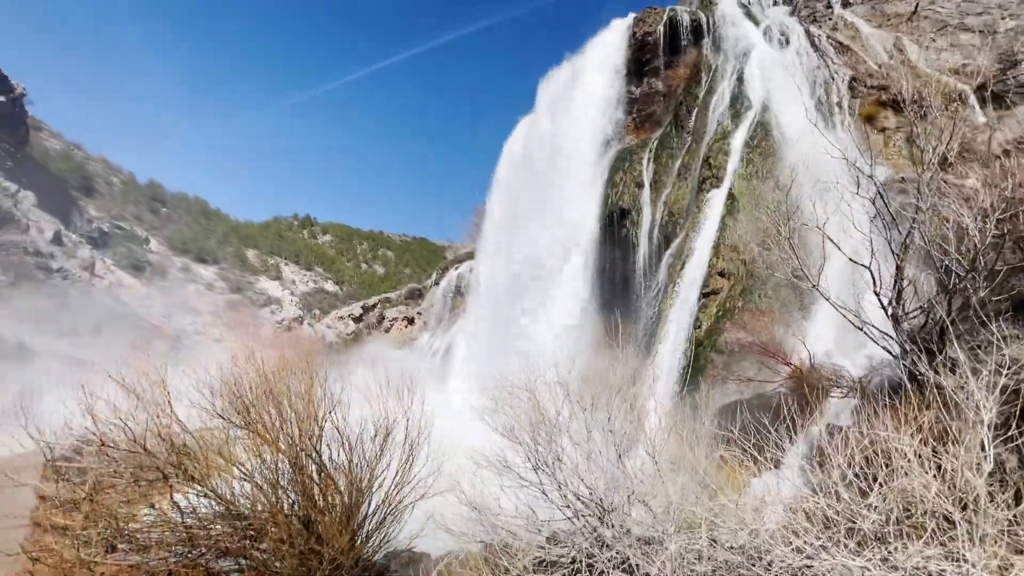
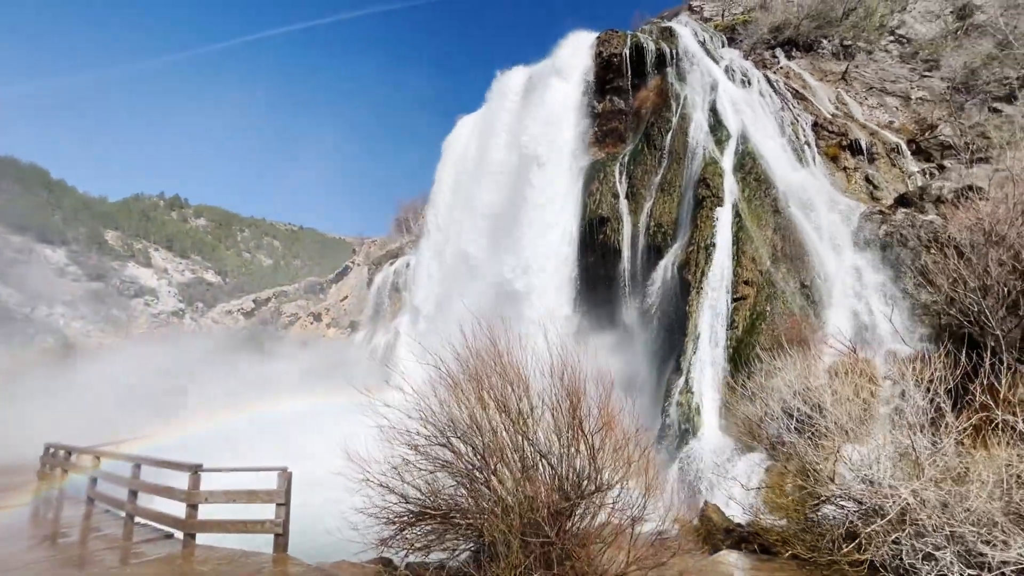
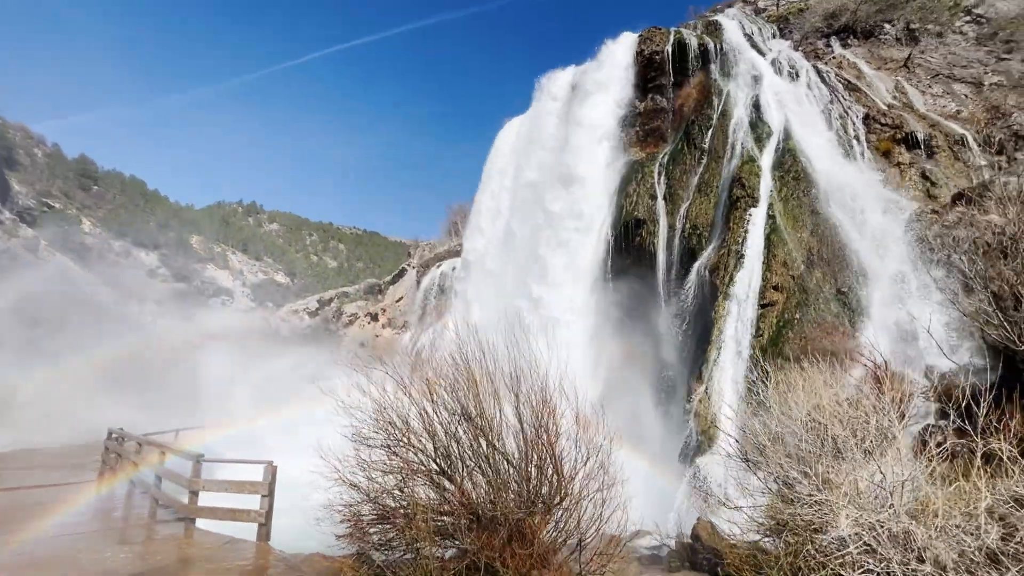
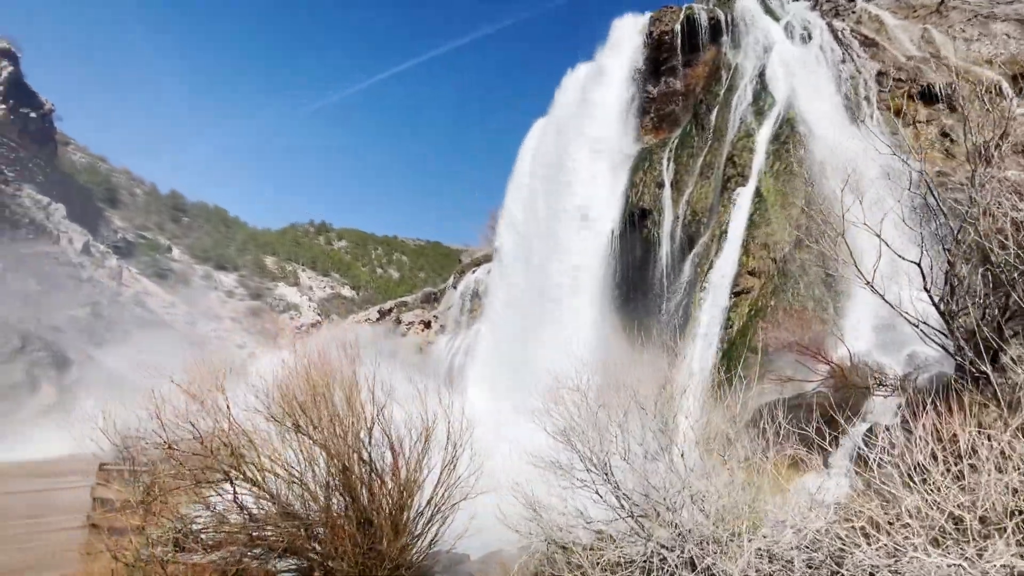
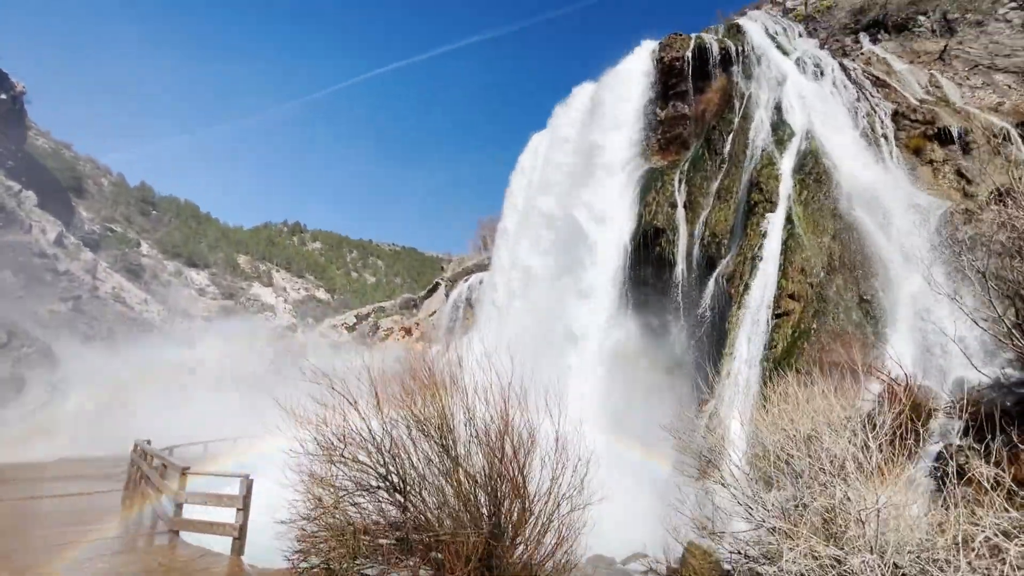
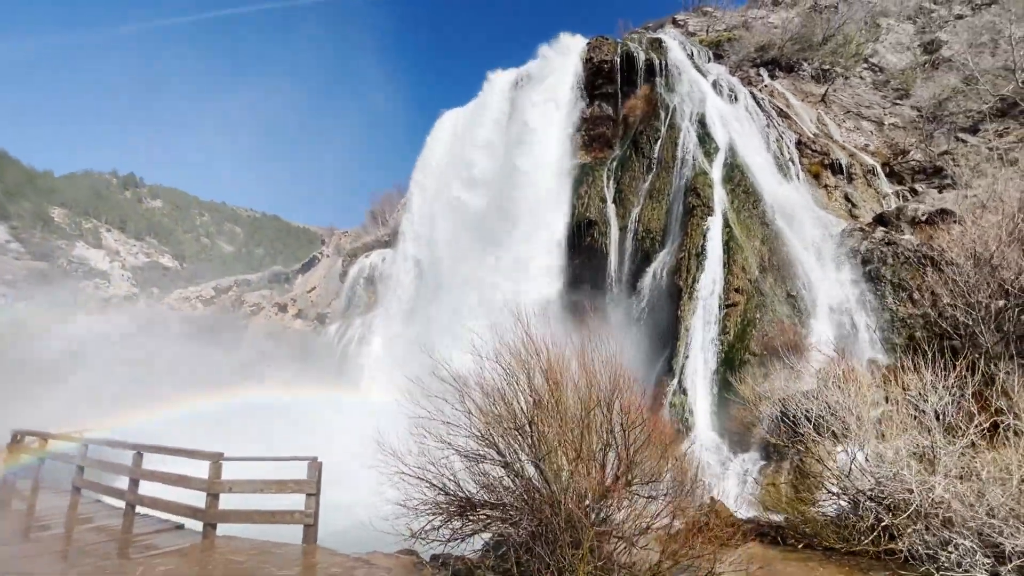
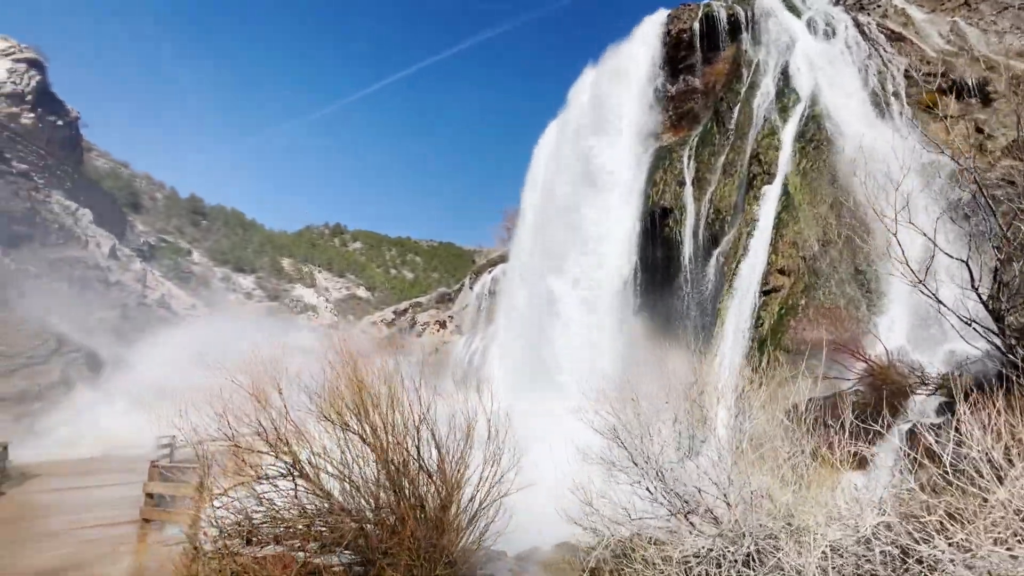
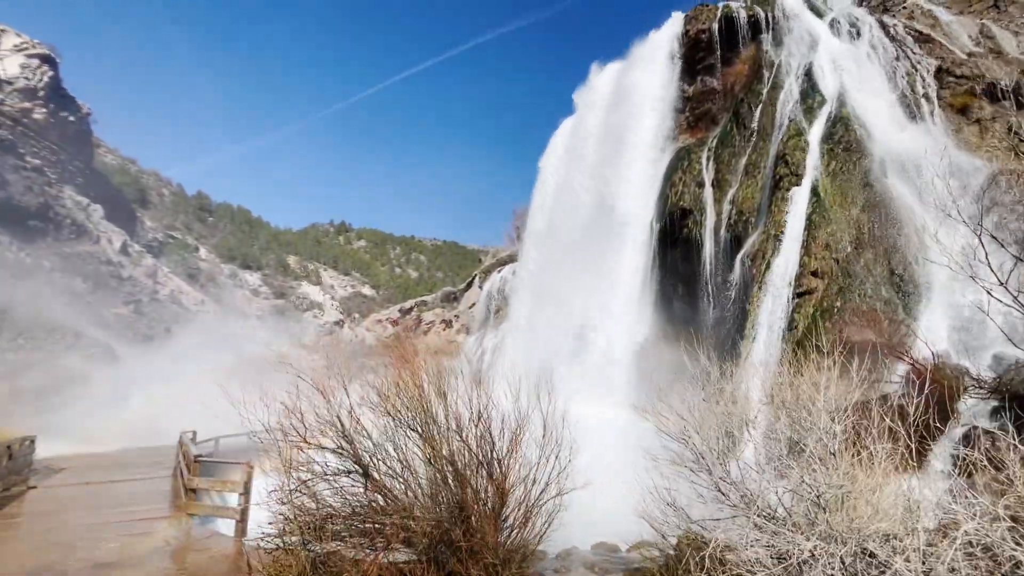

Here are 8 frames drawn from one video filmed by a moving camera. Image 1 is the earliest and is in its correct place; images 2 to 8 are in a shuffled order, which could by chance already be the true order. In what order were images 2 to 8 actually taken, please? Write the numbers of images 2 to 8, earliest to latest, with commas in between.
4, 7, 8, 5, 3, 2, 6
